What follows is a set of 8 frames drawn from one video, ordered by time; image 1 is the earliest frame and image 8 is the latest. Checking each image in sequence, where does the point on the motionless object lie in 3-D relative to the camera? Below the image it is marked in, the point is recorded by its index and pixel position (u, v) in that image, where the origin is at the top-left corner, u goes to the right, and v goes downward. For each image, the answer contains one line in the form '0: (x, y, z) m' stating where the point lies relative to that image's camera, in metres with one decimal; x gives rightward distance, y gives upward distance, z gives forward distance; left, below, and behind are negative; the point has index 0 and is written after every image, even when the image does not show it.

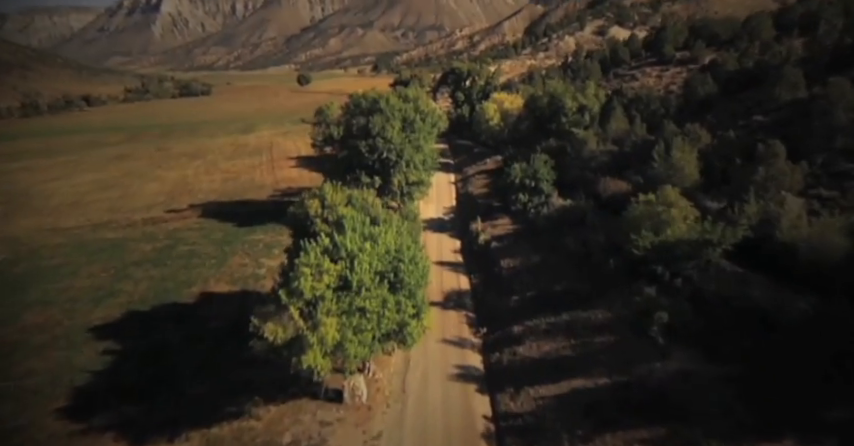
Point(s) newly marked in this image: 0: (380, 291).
0: (-0.9, -1.4, +11.2) m
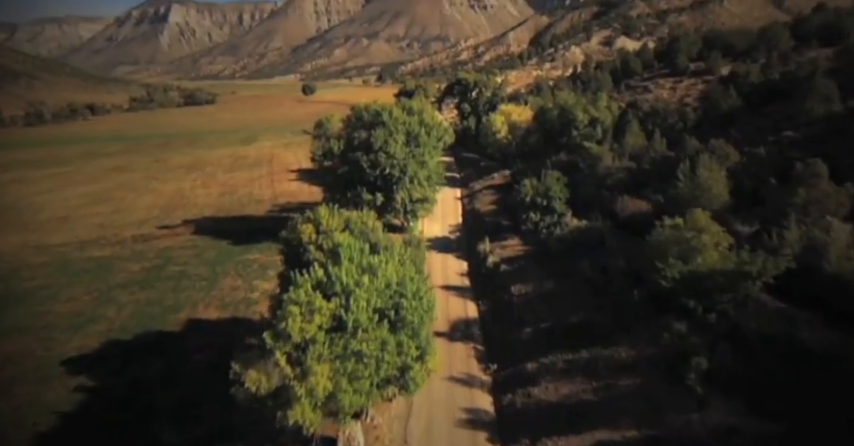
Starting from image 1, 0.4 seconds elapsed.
0: (-0.8, -1.9, +9.9) m
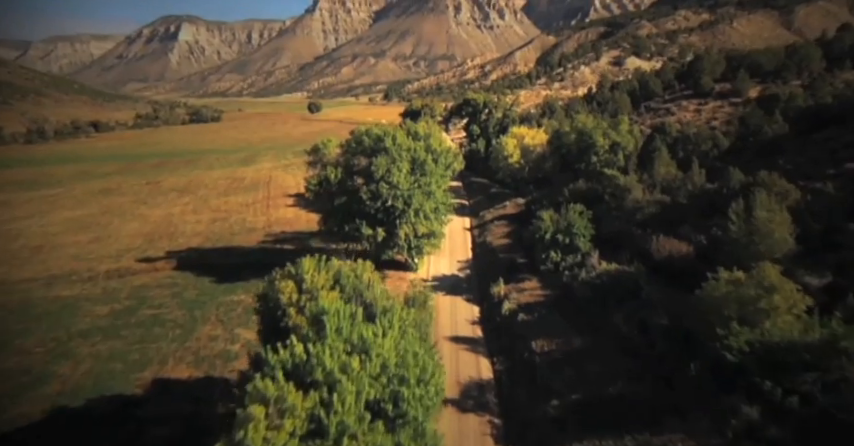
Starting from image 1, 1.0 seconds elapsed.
0: (-0.7, -2.8, +7.6) m
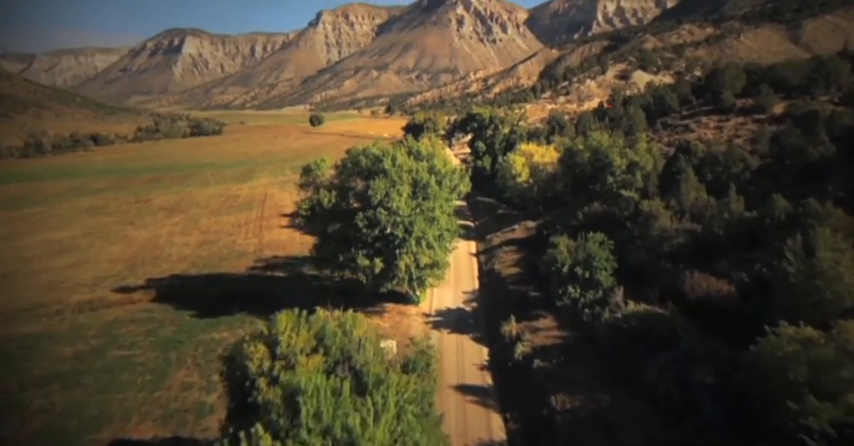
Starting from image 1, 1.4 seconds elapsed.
0: (-0.7, -3.4, +5.6) m
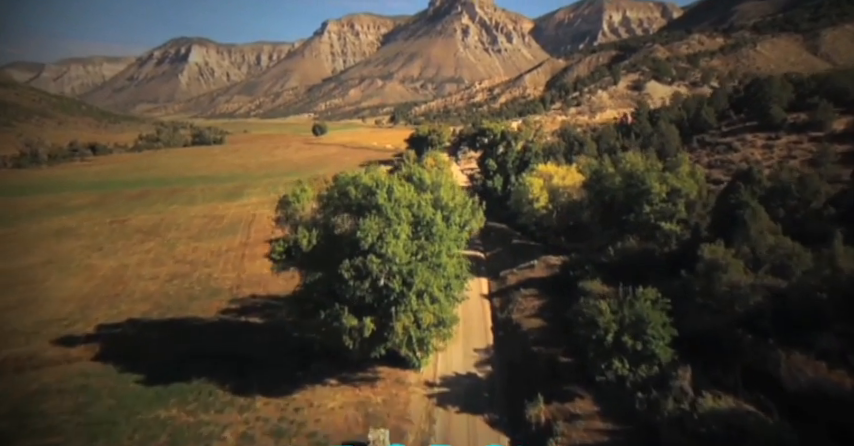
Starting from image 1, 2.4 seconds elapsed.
0: (-0.7, -4.4, +2.0) m
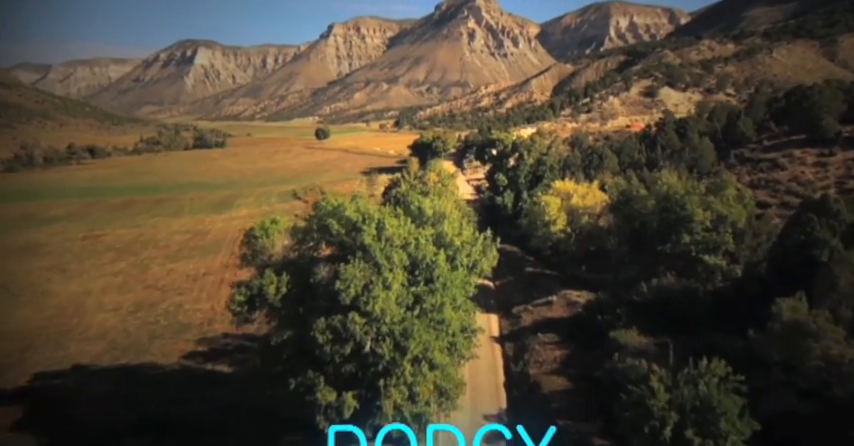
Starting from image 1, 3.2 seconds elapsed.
0: (-0.8, -5.2, -1.0) m
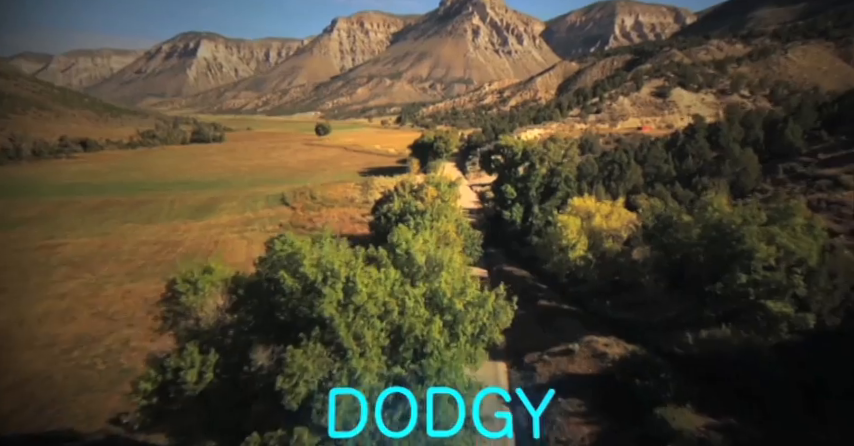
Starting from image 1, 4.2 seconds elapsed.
0: (-1.1, -6.1, -4.3) m
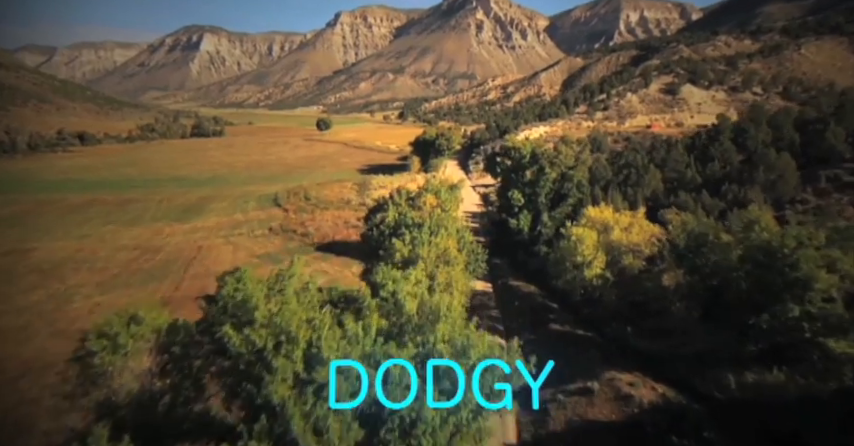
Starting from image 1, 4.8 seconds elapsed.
0: (-1.2, -6.6, -6.3) m
